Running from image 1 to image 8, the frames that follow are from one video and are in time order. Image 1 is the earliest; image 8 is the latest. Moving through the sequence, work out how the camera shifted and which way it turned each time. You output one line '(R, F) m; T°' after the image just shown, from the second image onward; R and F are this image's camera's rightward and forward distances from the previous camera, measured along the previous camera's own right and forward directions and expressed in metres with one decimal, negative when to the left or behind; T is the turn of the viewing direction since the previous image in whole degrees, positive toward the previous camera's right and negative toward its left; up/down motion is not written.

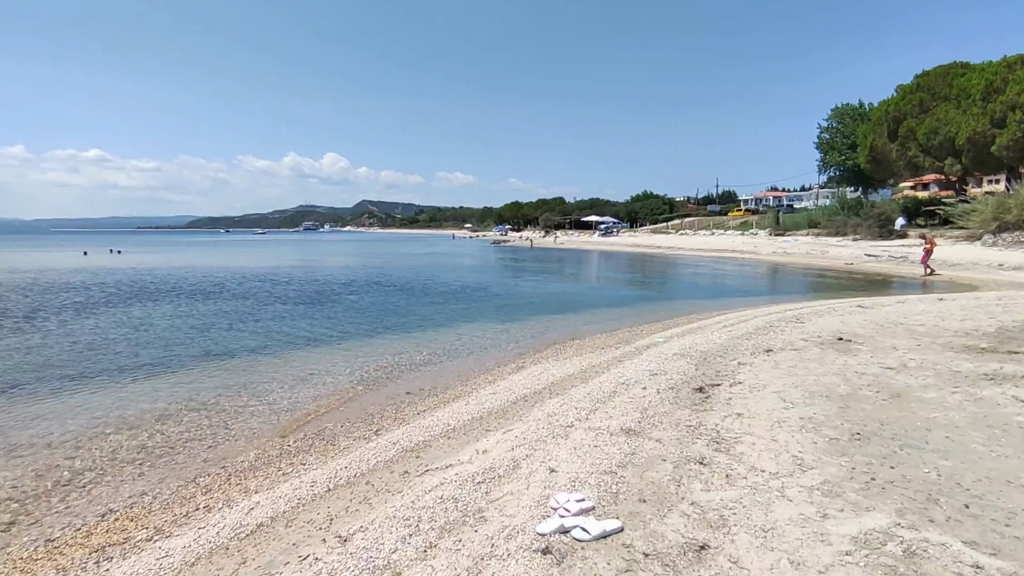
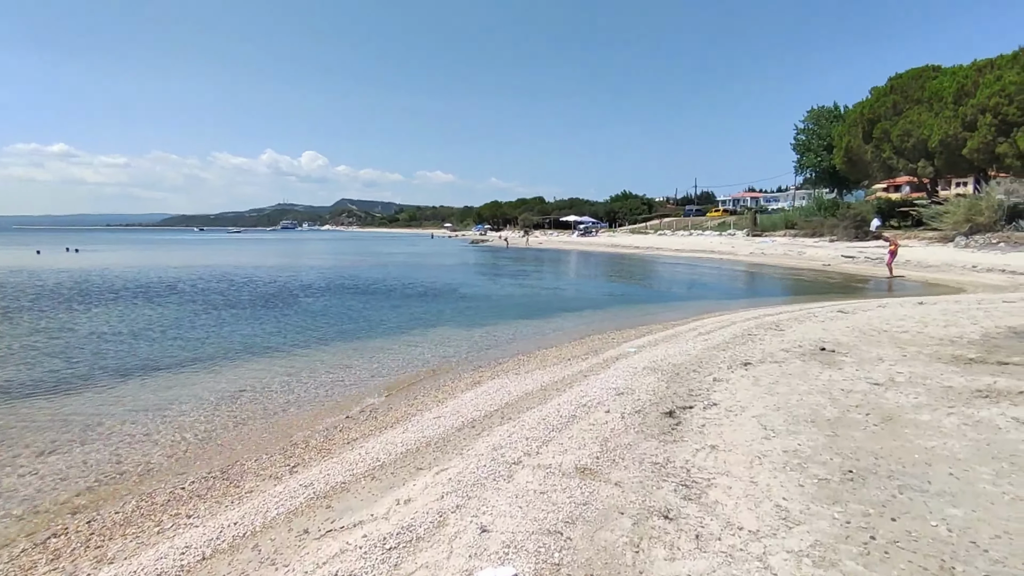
(+0.4, +1.0) m; +2°
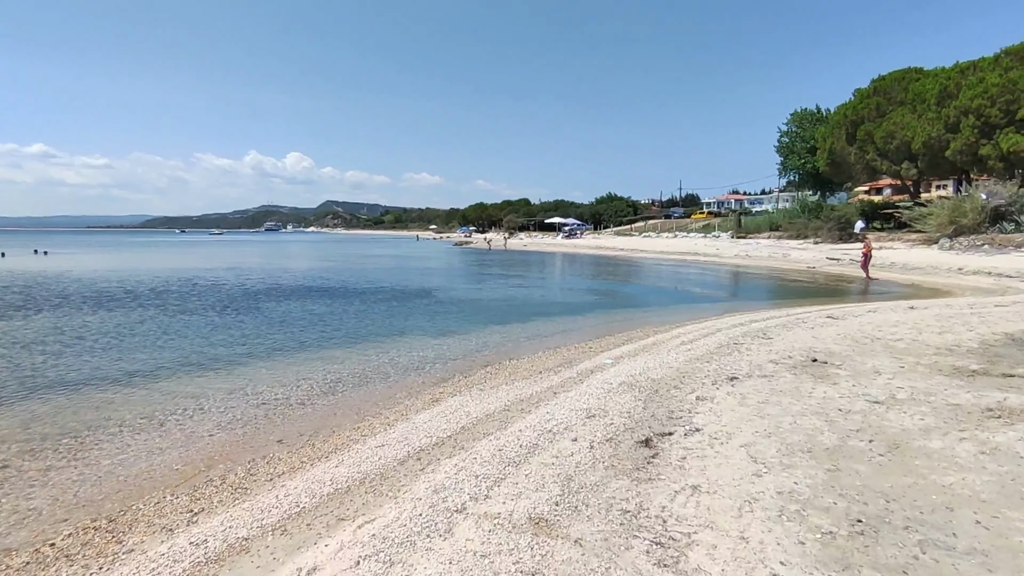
(+0.4, +0.9) m; +1°
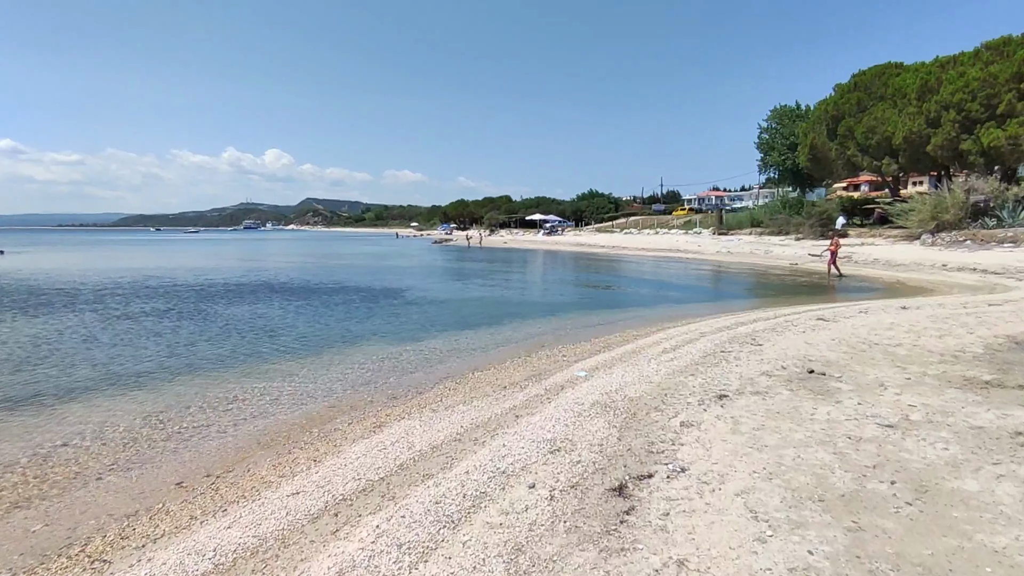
(+0.4, +1.2) m; +2°
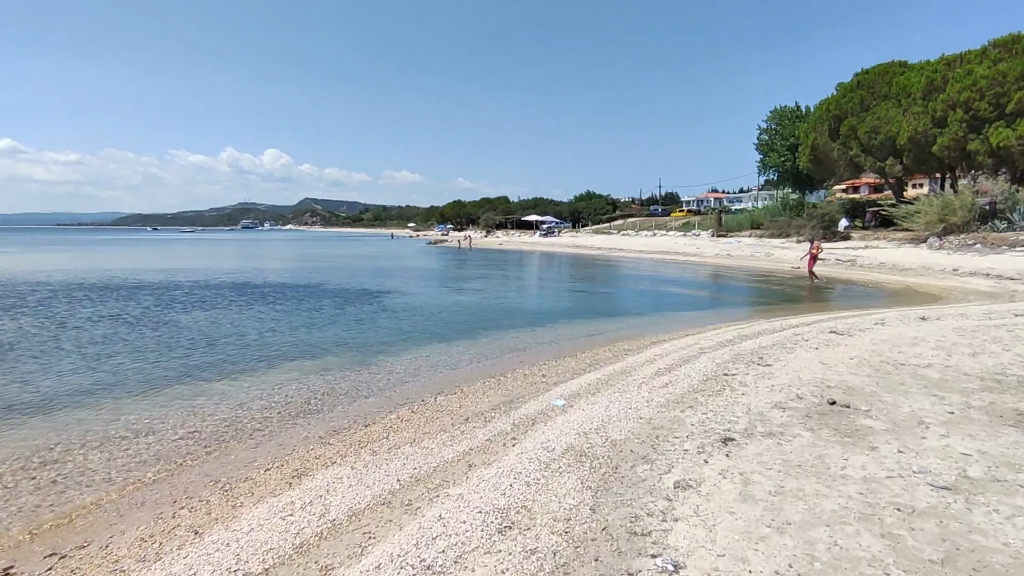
(+0.5, +1.4) m; 0°
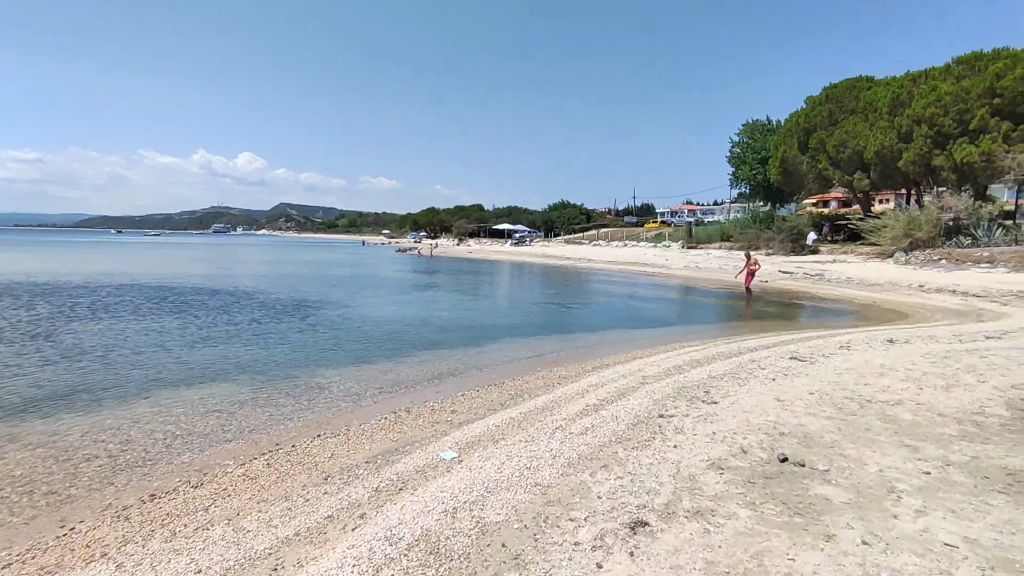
(+1.1, +1.5) m; +2°
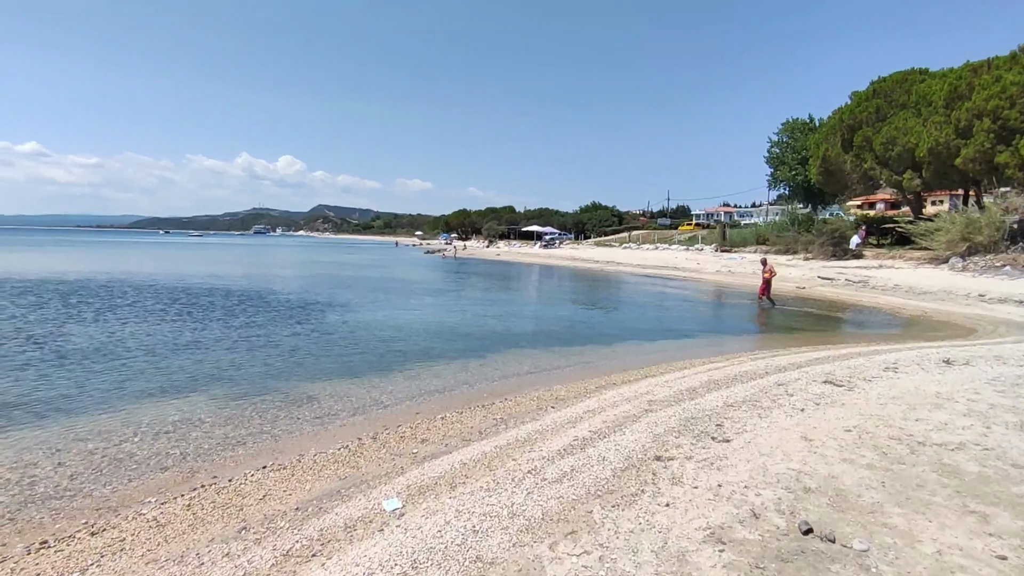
(+0.7, +1.1) m; -3°
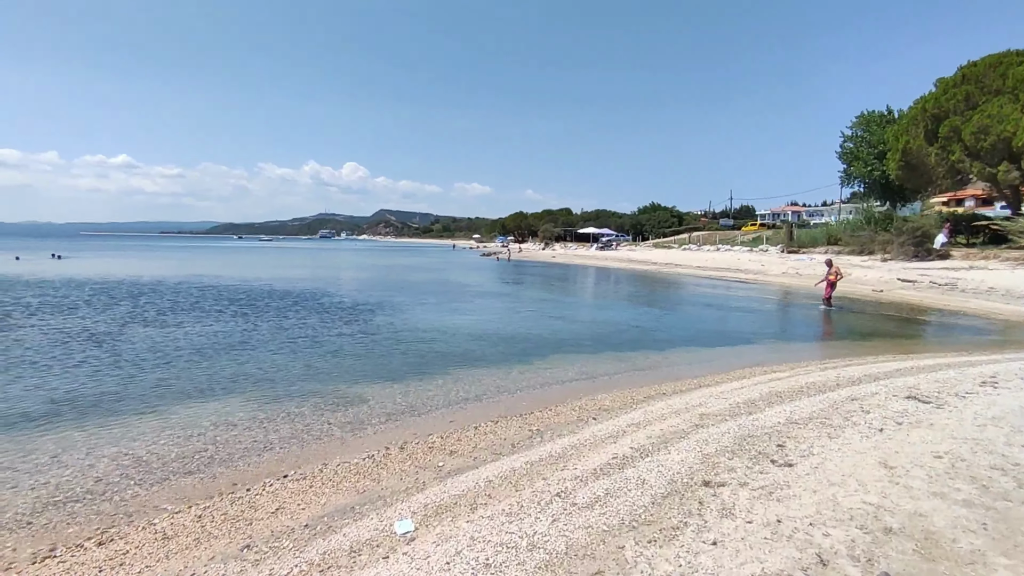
(+0.3, +0.5) m; -6°
